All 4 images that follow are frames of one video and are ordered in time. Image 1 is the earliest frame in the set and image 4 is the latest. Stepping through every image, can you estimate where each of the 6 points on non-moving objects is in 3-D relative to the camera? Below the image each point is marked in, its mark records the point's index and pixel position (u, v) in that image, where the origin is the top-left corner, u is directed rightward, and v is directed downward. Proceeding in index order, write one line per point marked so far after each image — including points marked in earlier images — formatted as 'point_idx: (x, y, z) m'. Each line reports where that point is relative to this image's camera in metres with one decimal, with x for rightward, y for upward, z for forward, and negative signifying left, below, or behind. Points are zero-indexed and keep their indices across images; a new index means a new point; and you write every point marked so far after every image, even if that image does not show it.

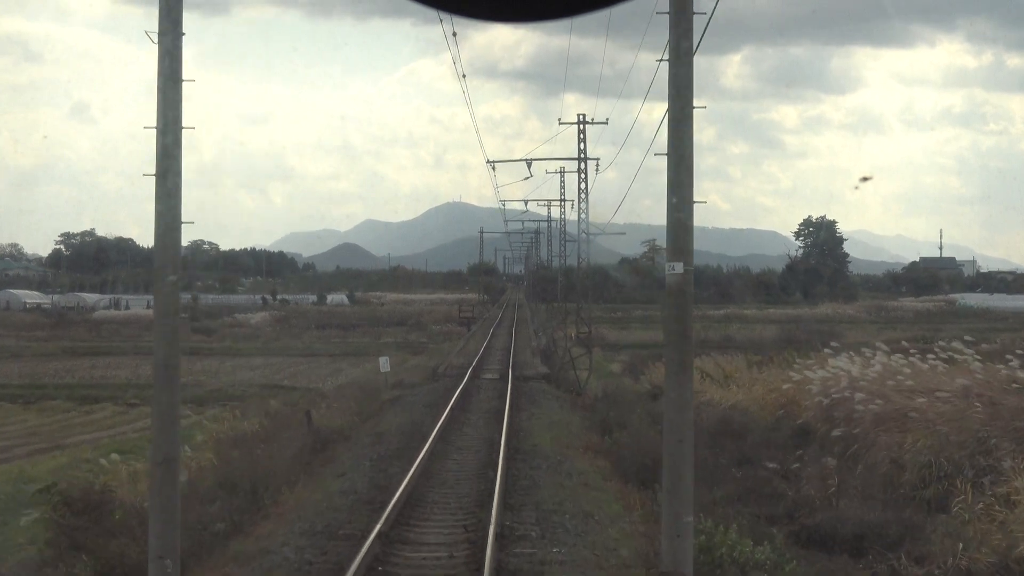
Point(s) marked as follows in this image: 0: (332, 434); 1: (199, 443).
0: (-1.8, -1.5, +13.5) m
1: (-3.5, -1.7, +15.4) m
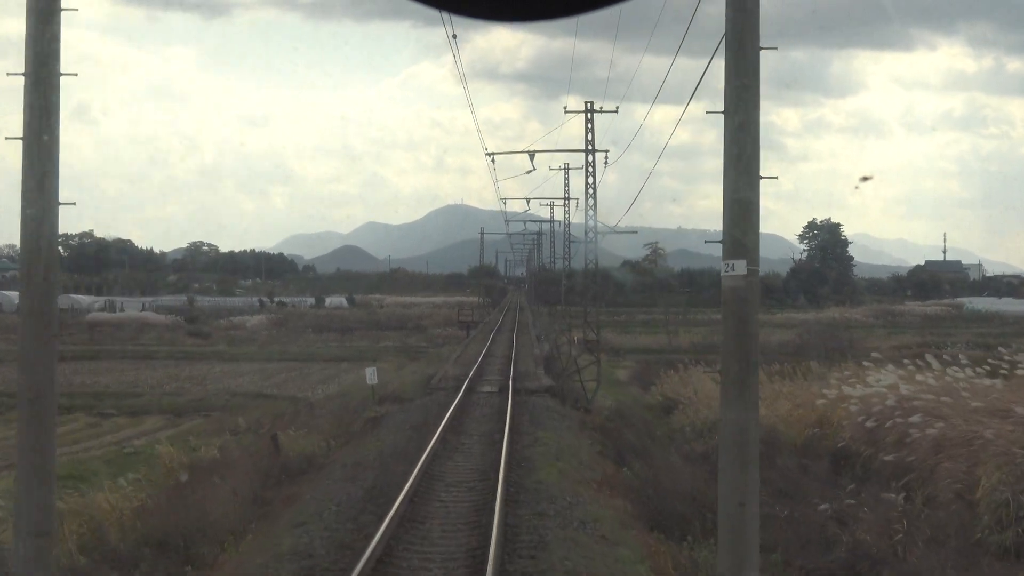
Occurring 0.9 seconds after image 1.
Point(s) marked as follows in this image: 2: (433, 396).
0: (-1.8, -1.5, +11.6) m
1: (-3.5, -1.7, +13.4) m
2: (-1.1, -1.5, +18.8) m
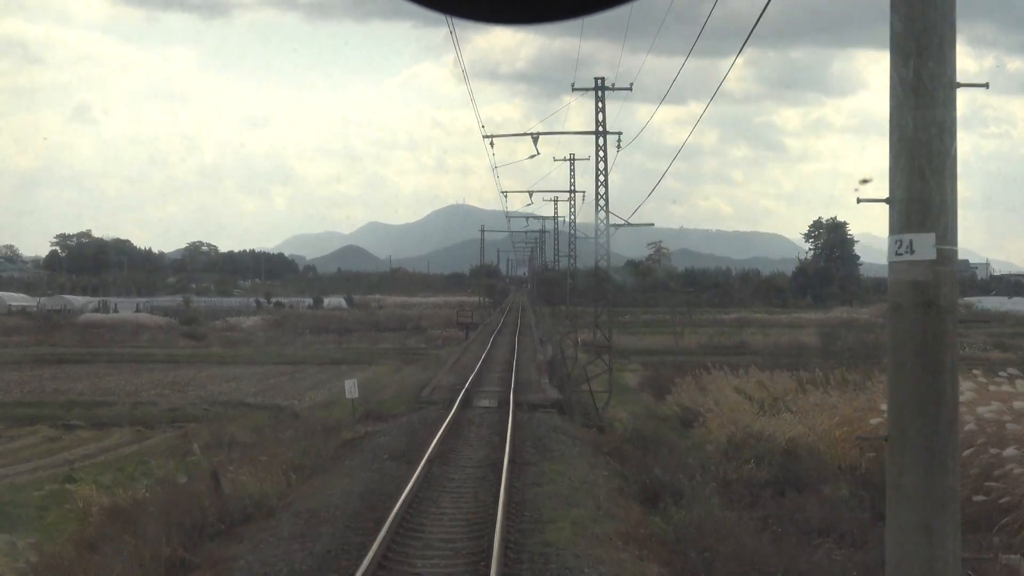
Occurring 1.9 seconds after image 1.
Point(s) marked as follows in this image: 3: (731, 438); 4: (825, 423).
0: (-1.8, -1.5, +9.2) m
1: (-3.5, -1.7, +11.0) m
2: (-1.1, -1.5, +16.4) m
3: (+2.8, -1.9, +17.6) m
4: (+3.8, -1.6, +16.9) m
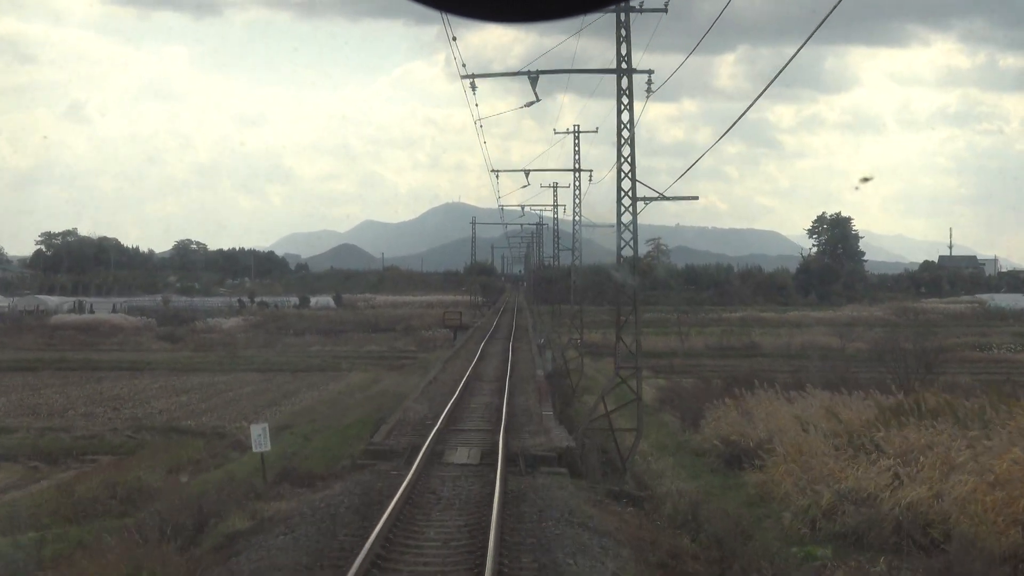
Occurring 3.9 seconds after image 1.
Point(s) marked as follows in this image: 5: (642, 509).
0: (-1.9, -1.5, +3.8) m
1: (-3.6, -1.8, +5.7) m
2: (-1.1, -1.4, +11.1) m
3: (+2.7, -1.9, +12.3) m
4: (+3.7, -1.6, +11.6) m
5: (+1.0, -1.6, +10.8) m
